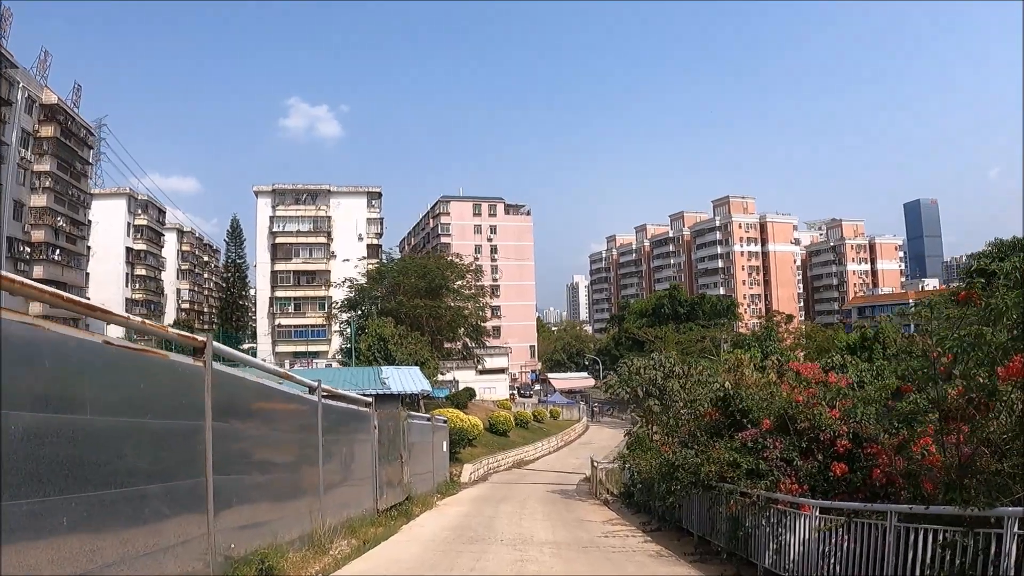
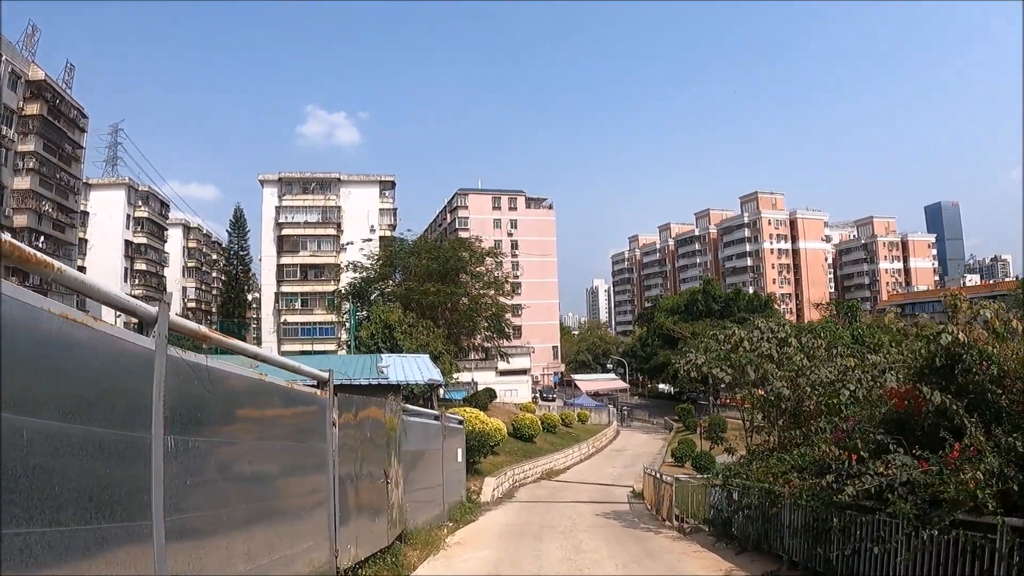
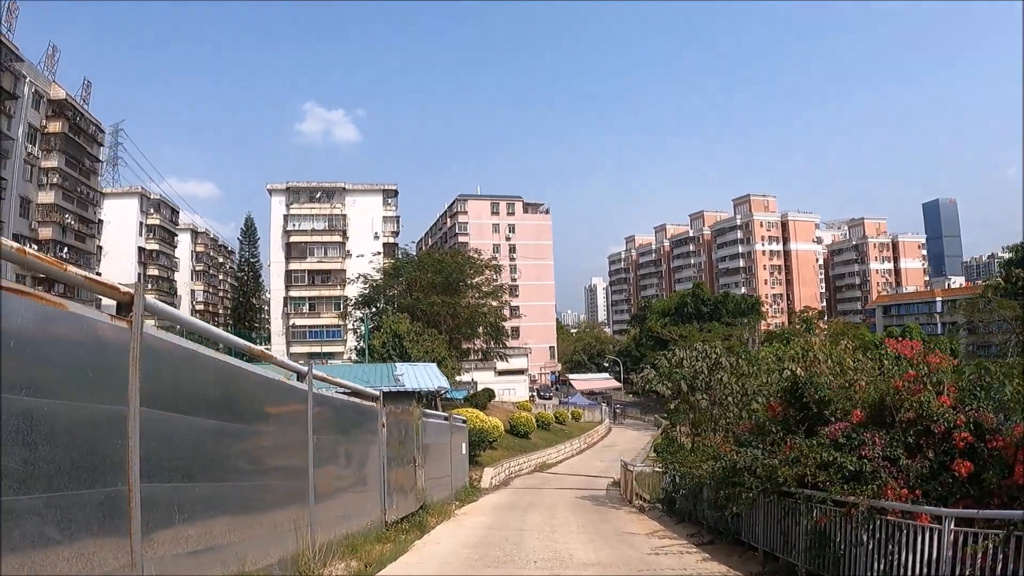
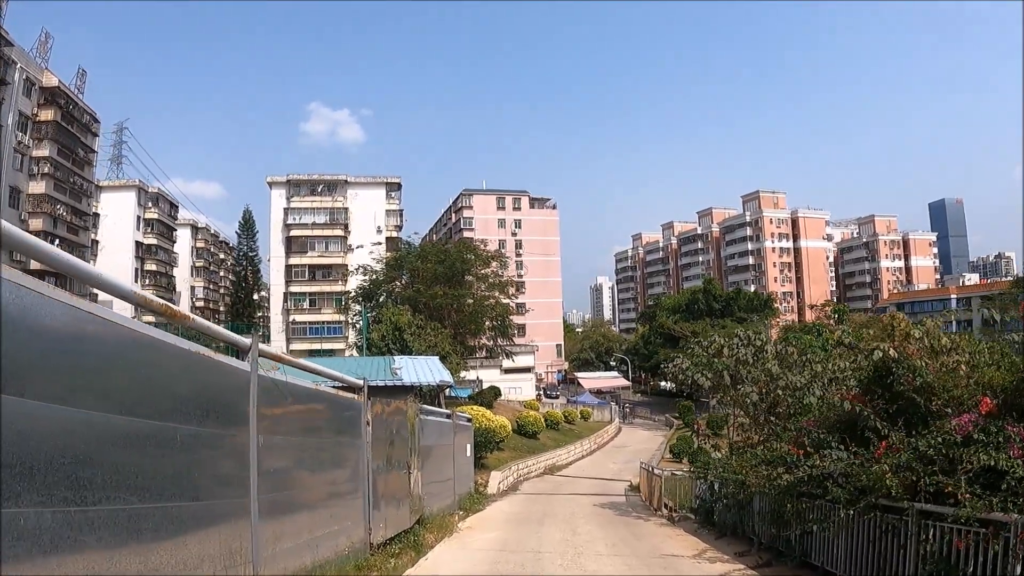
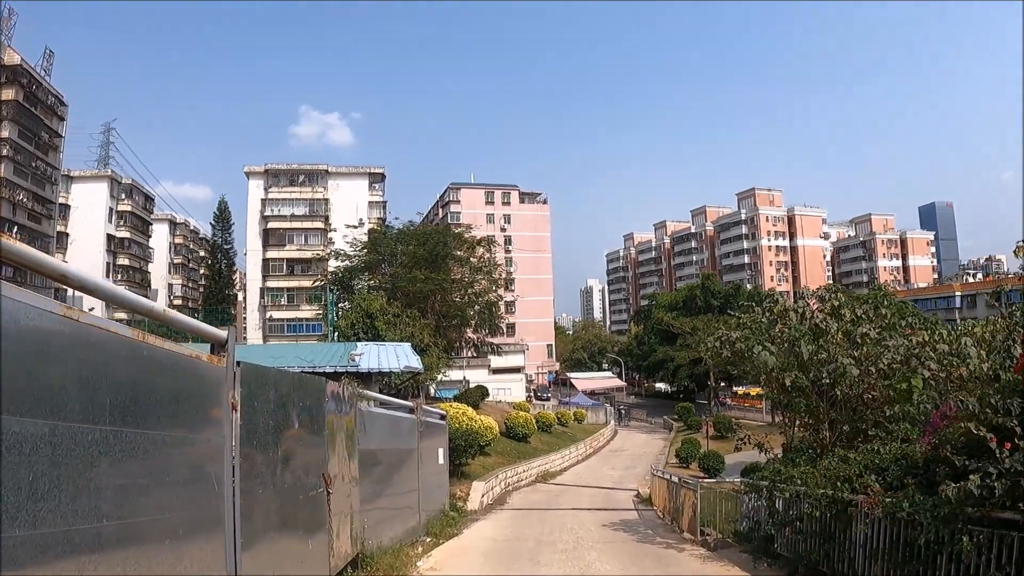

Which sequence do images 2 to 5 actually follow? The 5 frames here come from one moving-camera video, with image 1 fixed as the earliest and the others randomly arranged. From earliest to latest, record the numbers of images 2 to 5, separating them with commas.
3, 4, 2, 5
